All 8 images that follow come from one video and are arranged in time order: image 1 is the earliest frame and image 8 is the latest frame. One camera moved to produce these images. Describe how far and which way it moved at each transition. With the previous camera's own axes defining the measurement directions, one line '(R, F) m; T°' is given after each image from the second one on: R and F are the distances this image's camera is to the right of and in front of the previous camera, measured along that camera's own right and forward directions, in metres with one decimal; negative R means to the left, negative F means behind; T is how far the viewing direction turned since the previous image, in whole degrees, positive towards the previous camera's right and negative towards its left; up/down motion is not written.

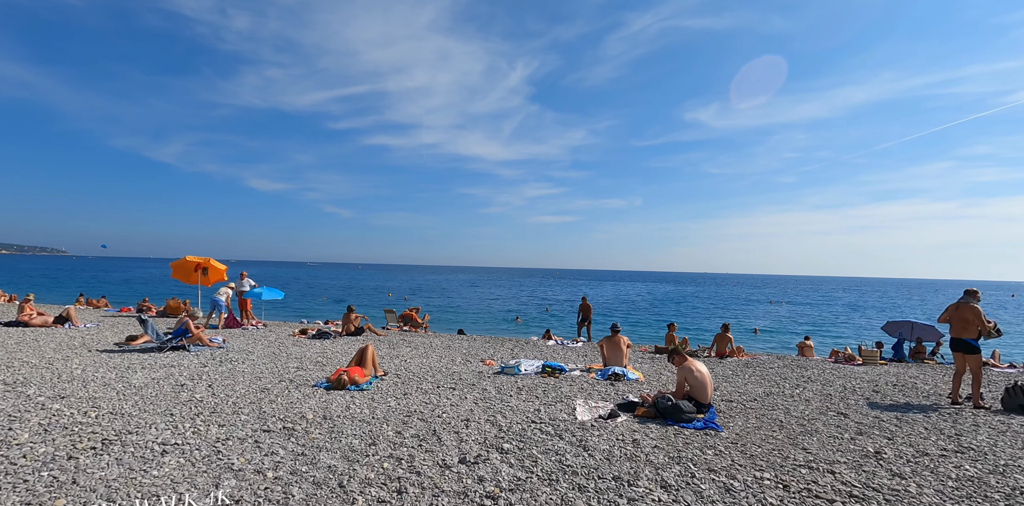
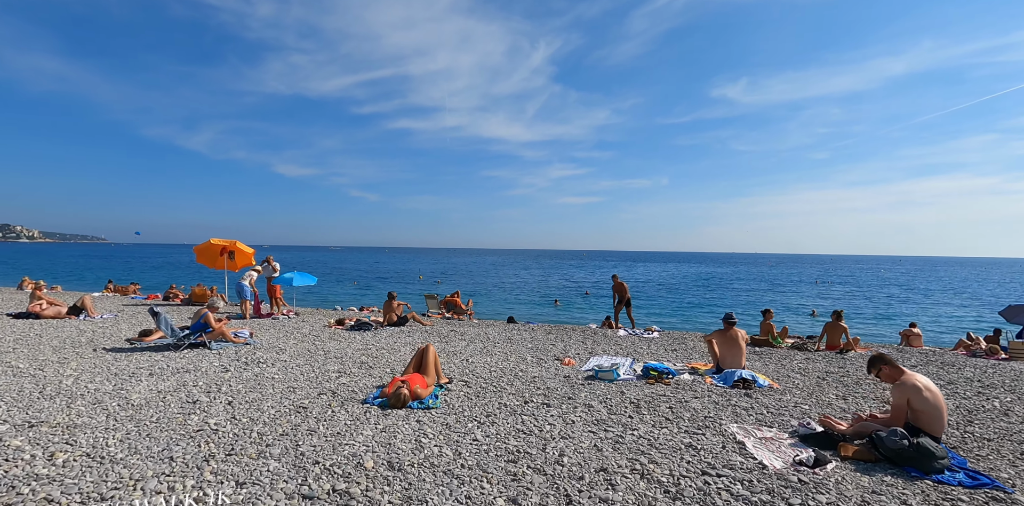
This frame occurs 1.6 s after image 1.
(-1.2, +2.4) m; -3°
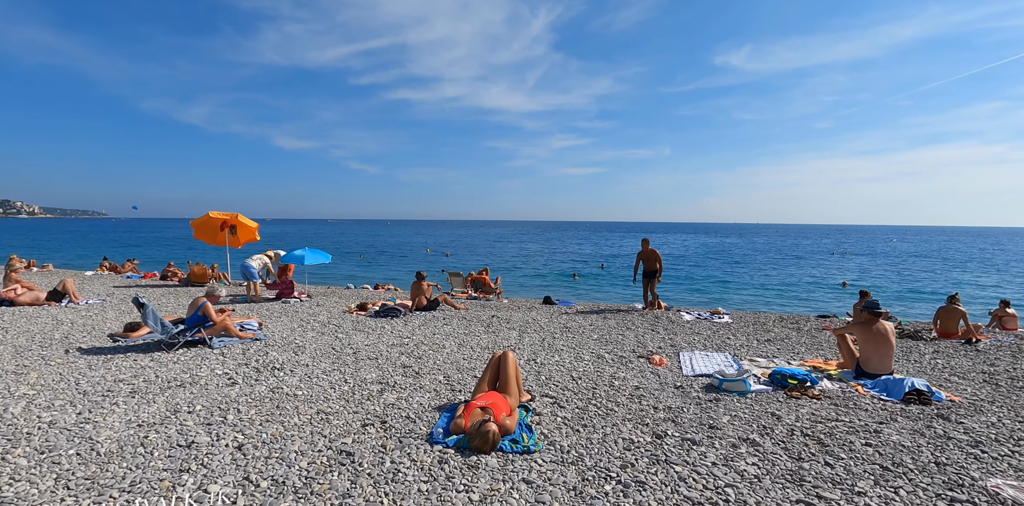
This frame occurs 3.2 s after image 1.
(-1.3, +2.1) m; 0°
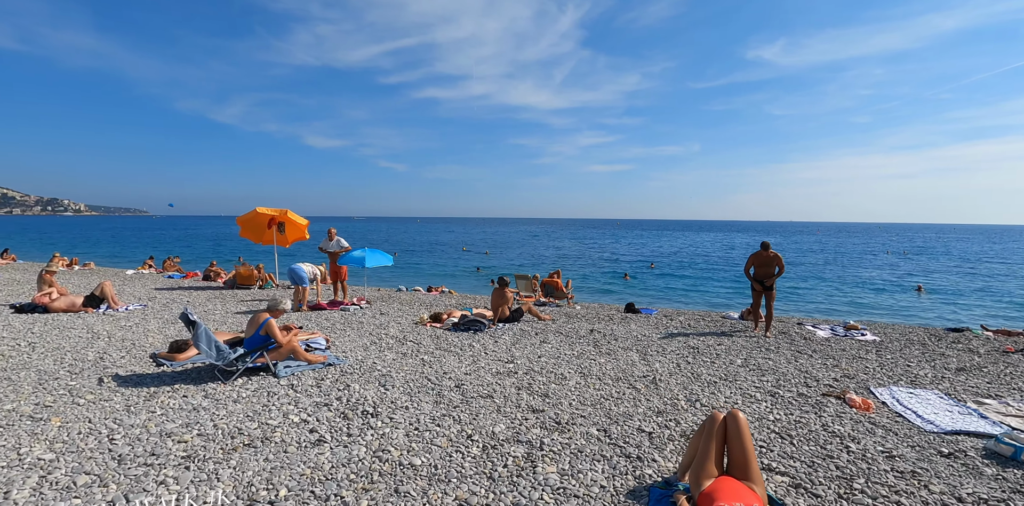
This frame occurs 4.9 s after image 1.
(-1.6, +1.9) m; -3°
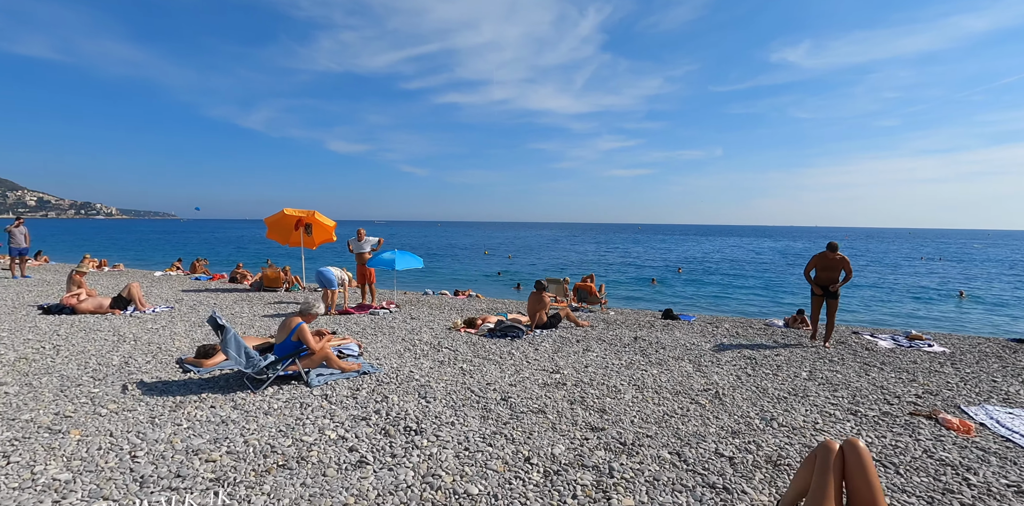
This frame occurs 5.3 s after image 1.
(-0.4, +0.5) m; -2°
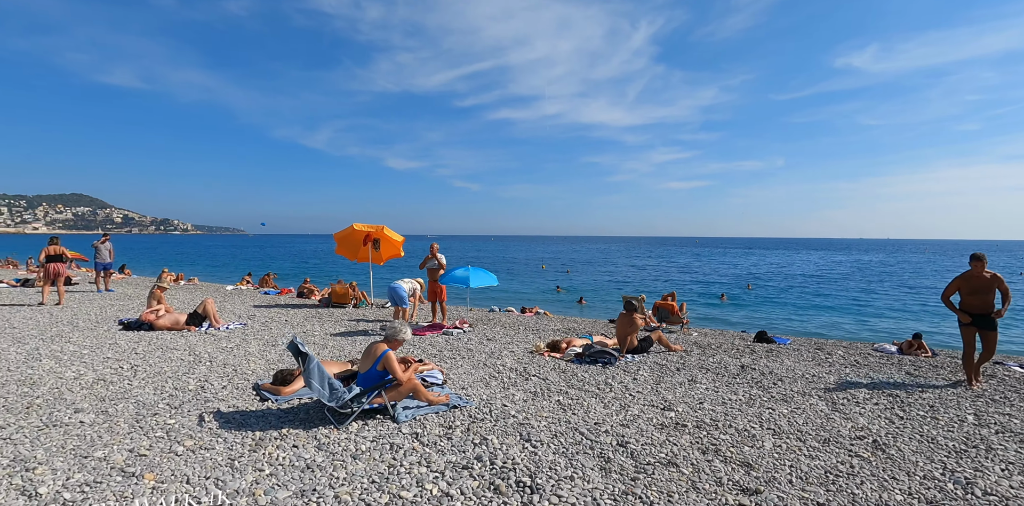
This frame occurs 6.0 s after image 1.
(-0.7, +0.8) m; -6°
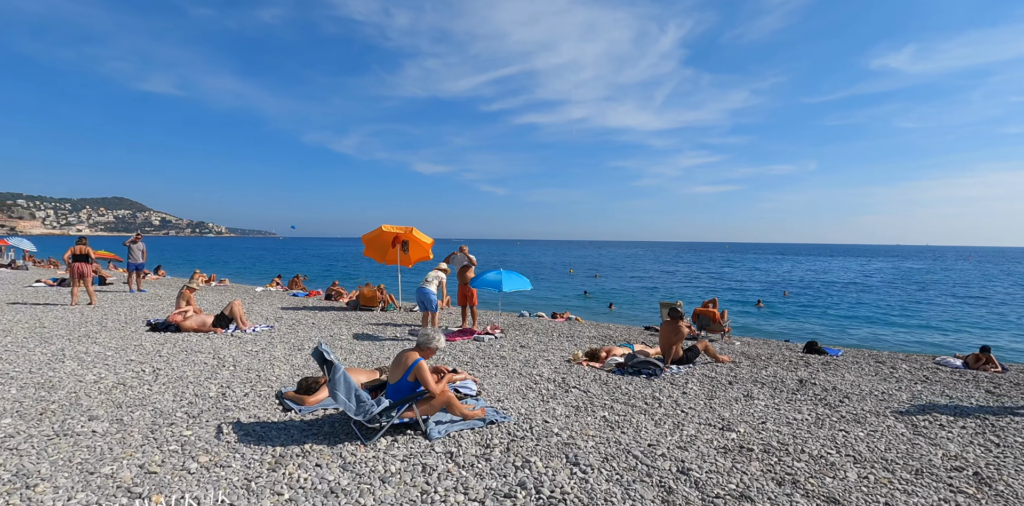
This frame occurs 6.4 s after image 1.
(-0.2, +0.5) m; -3°
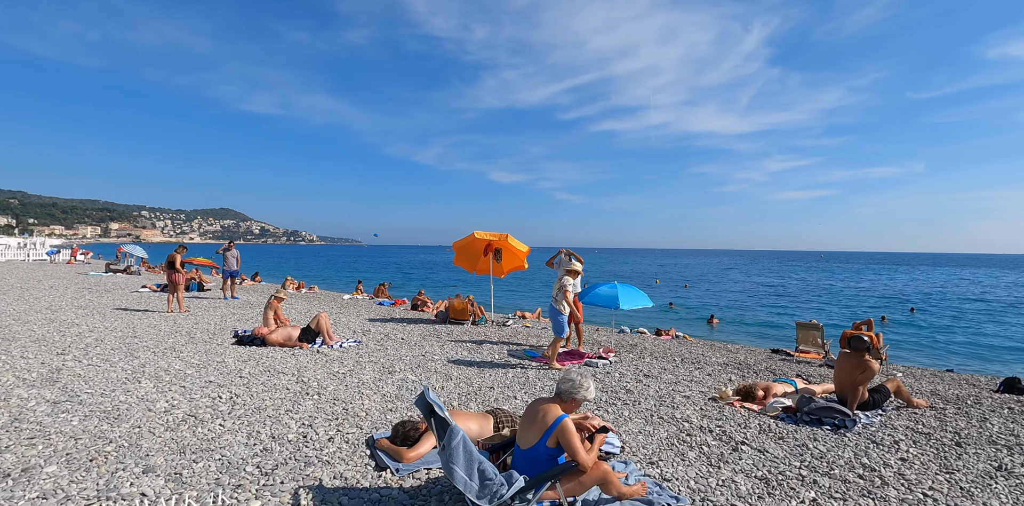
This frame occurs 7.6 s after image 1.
(-0.8, +1.4) m; -9°
